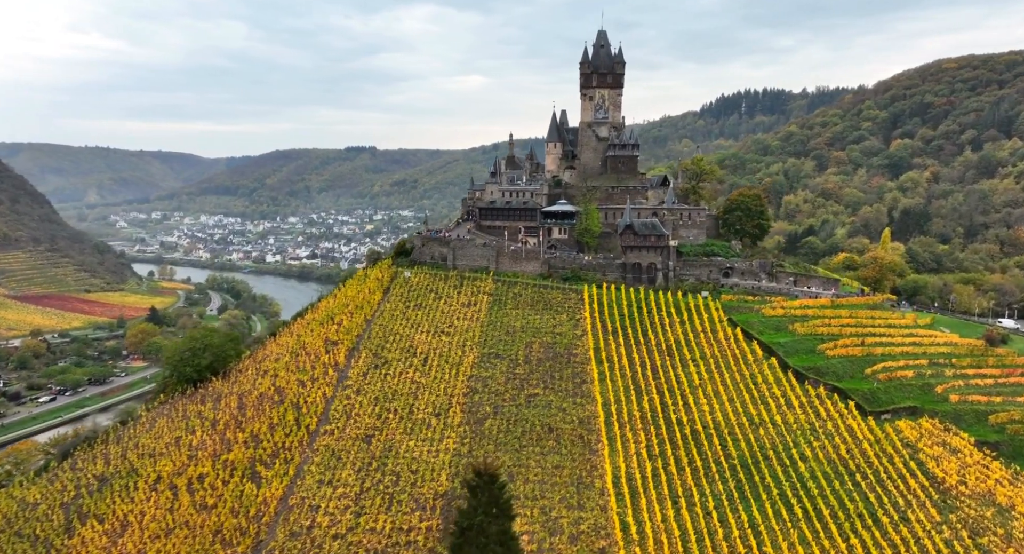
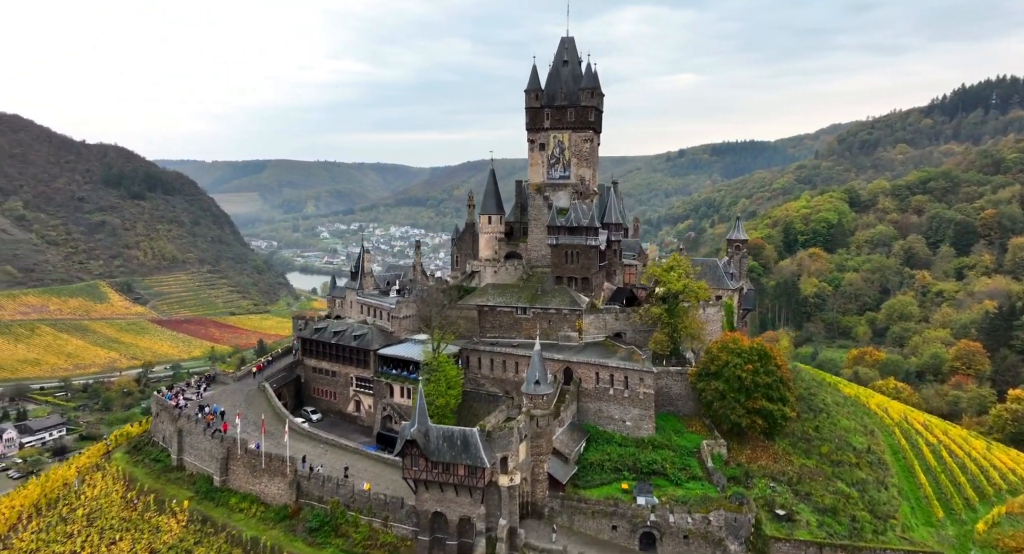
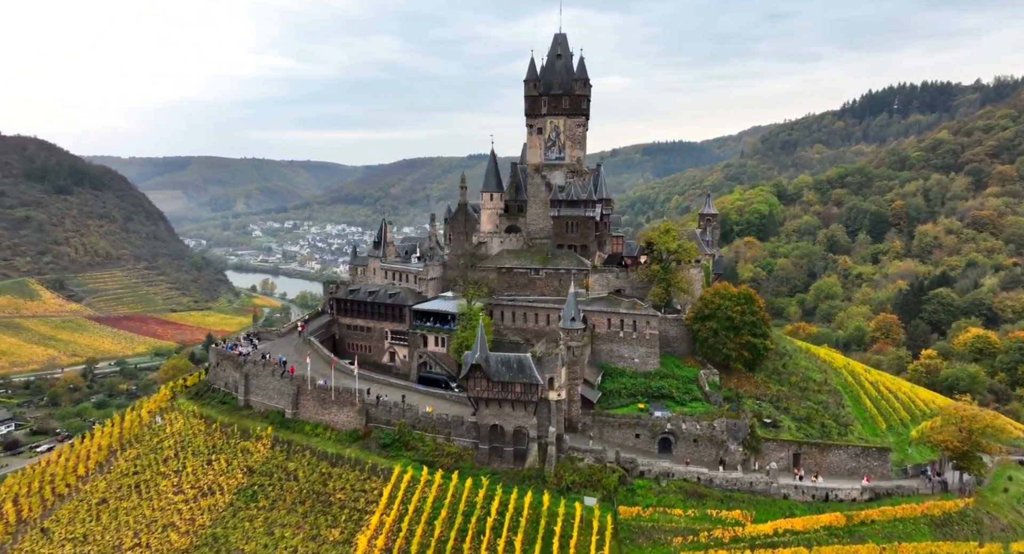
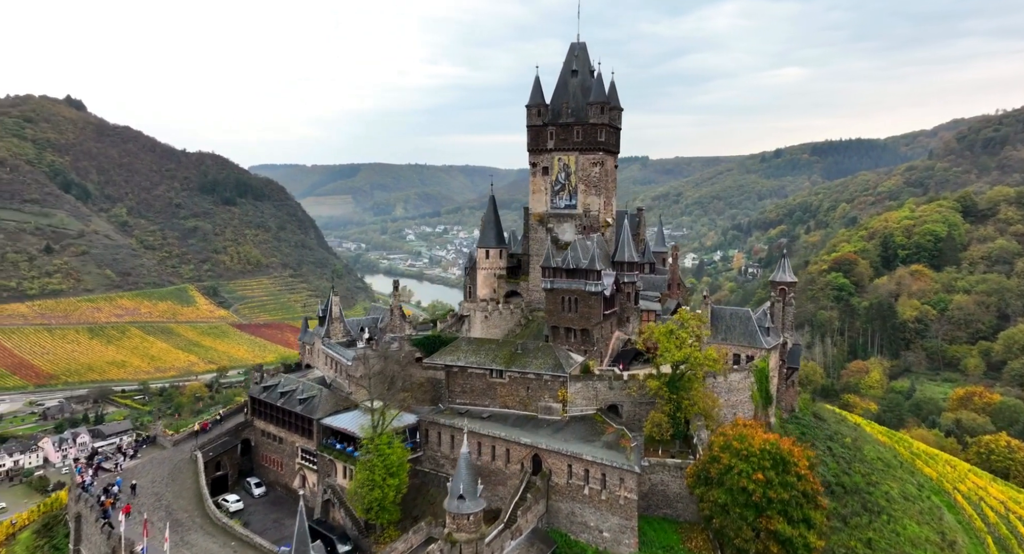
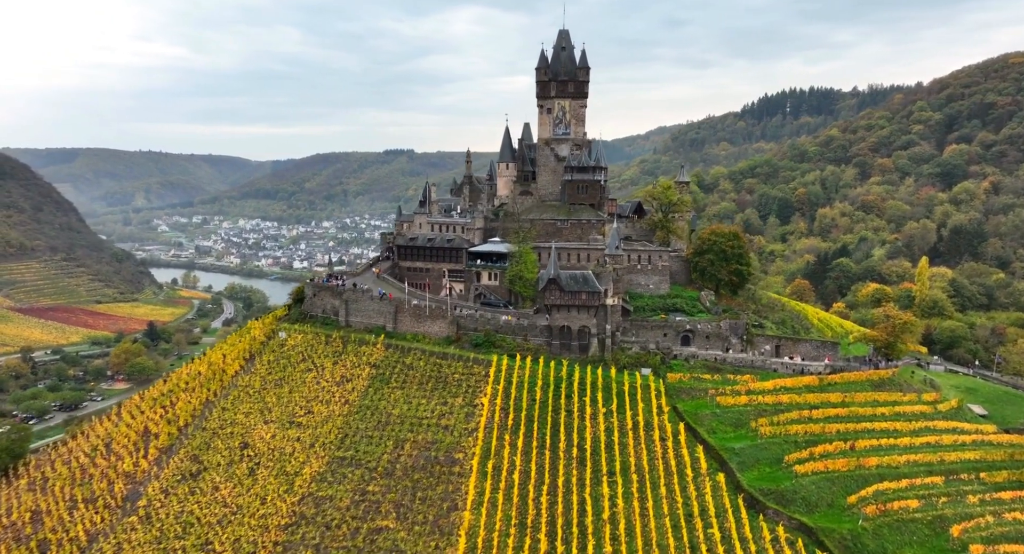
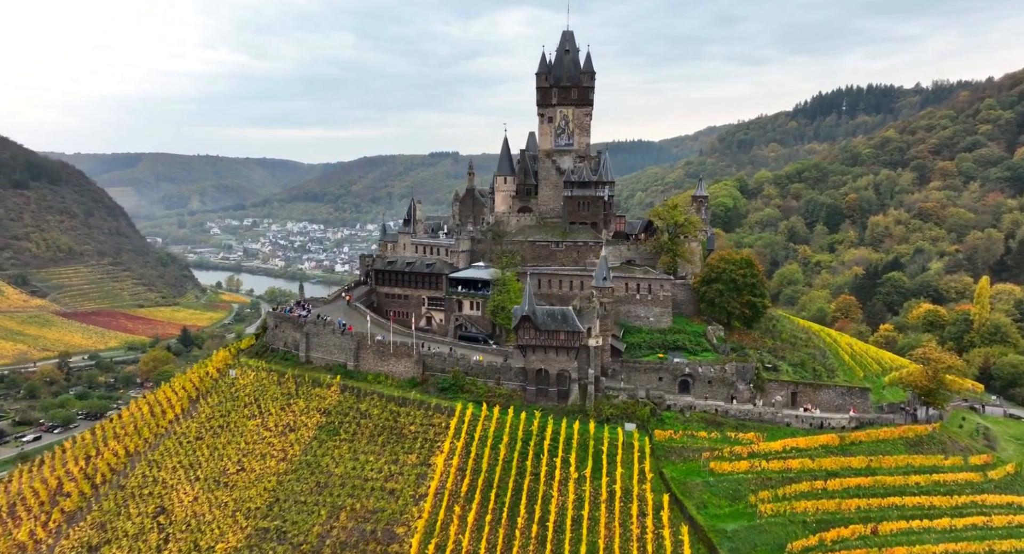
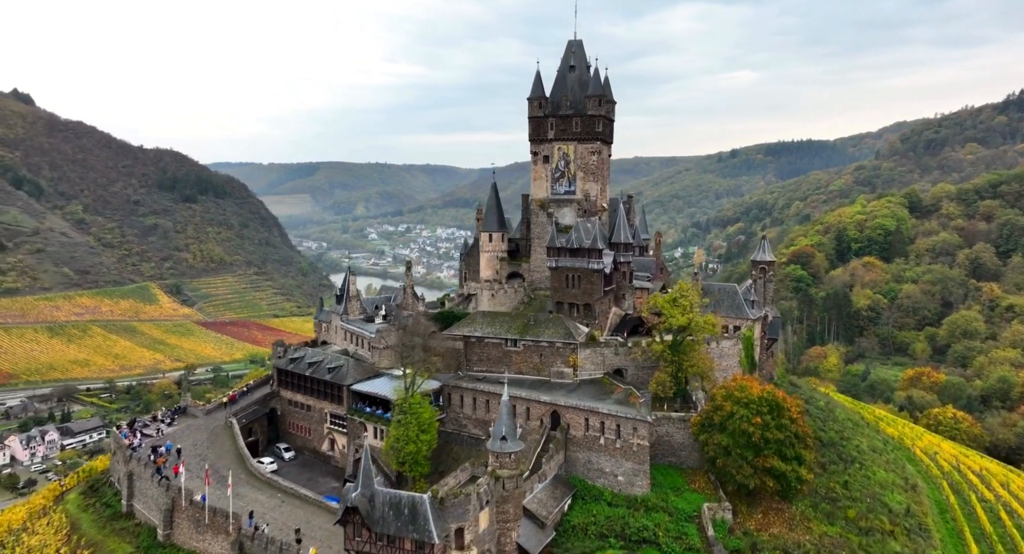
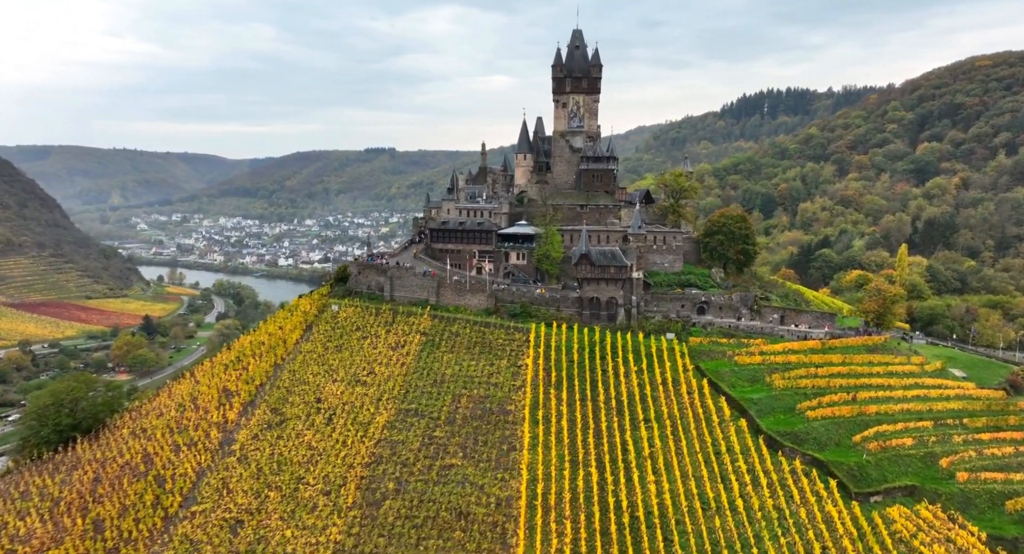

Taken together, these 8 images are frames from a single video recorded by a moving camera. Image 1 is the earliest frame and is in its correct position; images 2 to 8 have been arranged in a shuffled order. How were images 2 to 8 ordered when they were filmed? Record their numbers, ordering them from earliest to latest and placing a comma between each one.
8, 5, 6, 3, 2, 7, 4
